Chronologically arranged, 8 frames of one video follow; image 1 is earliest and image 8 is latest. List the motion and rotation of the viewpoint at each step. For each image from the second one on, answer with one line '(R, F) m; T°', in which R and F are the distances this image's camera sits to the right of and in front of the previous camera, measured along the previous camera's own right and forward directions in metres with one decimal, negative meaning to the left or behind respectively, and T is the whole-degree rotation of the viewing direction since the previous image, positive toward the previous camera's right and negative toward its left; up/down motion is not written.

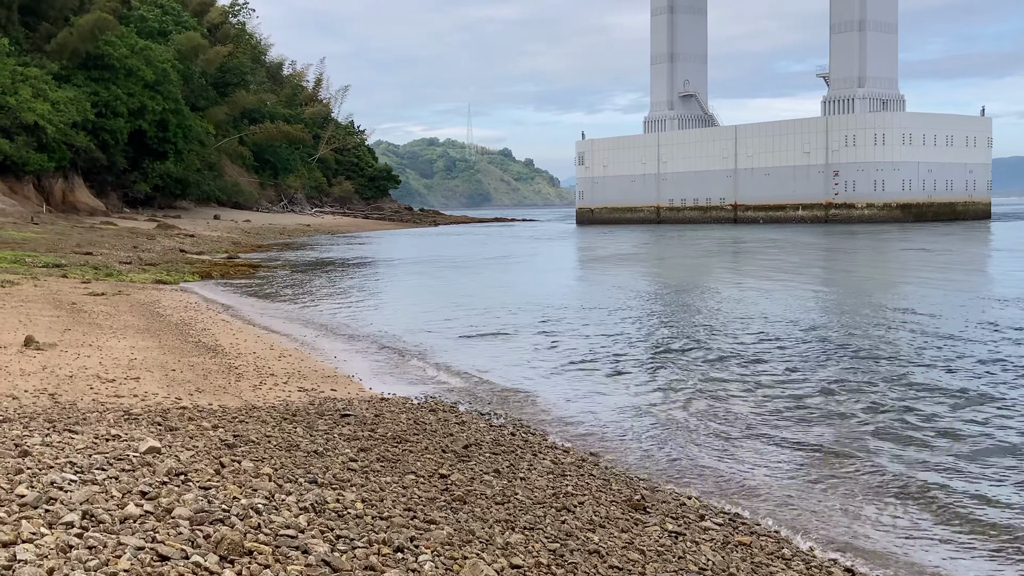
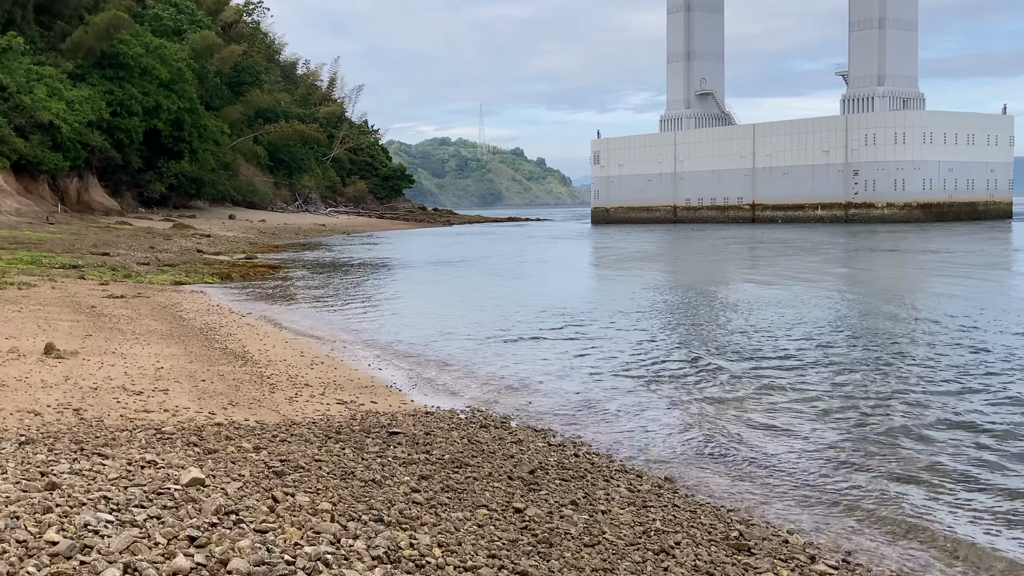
(-0.3, +0.4) m; -1°
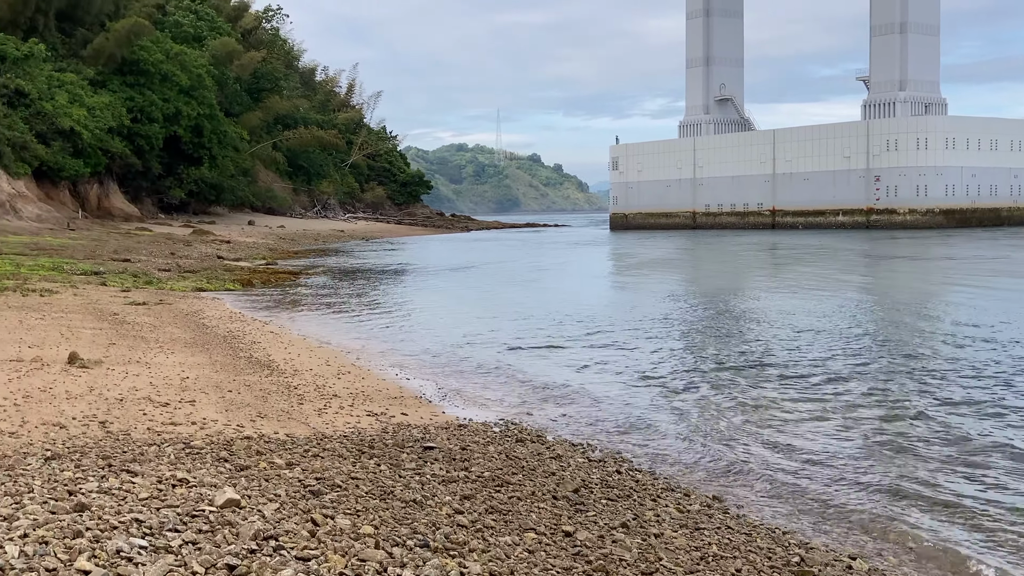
(-0.1, +0.2) m; -1°
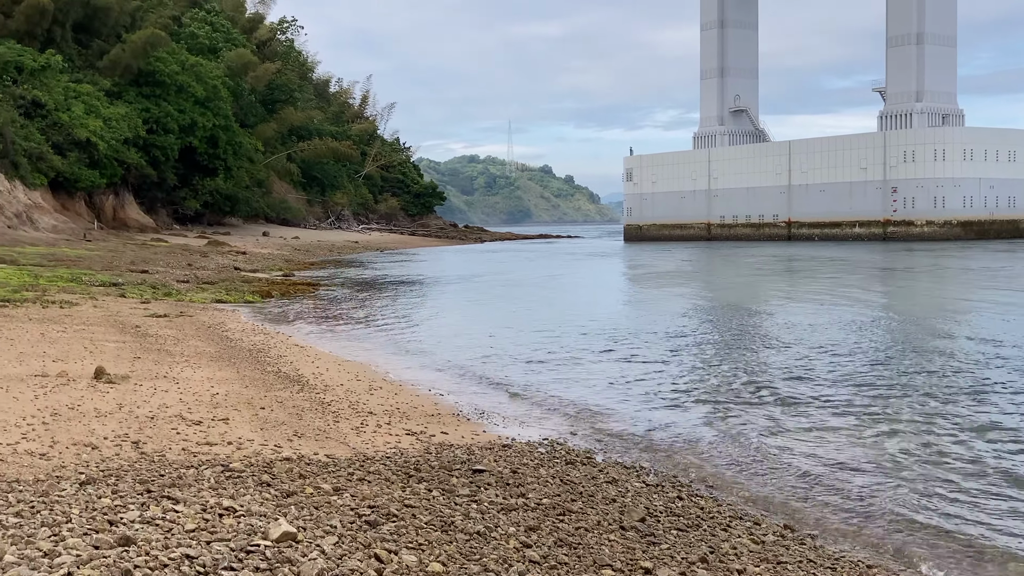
(-0.2, +0.2) m; -1°
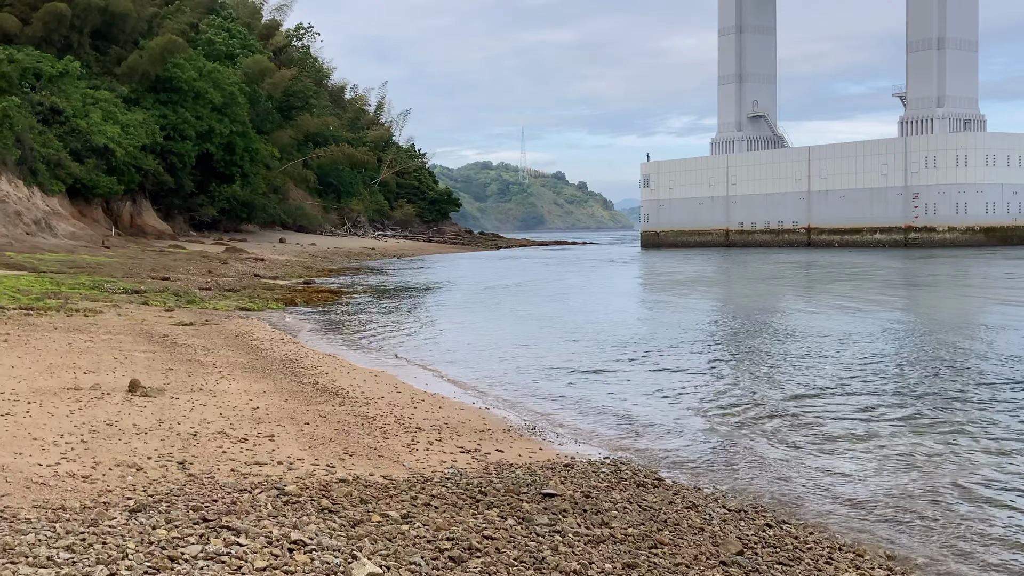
(-0.3, +0.3) m; -1°
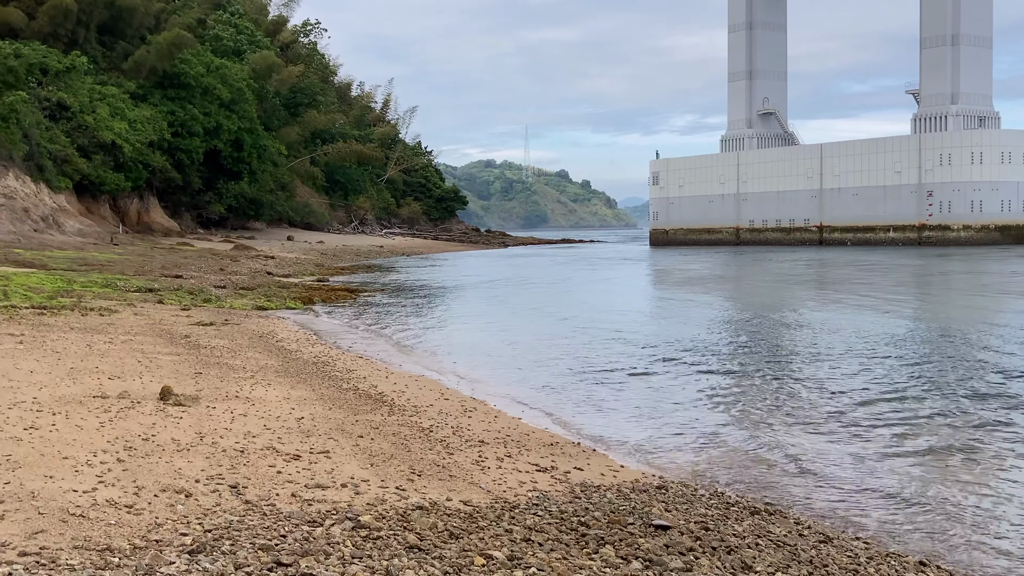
(-0.5, +0.5) m; 0°
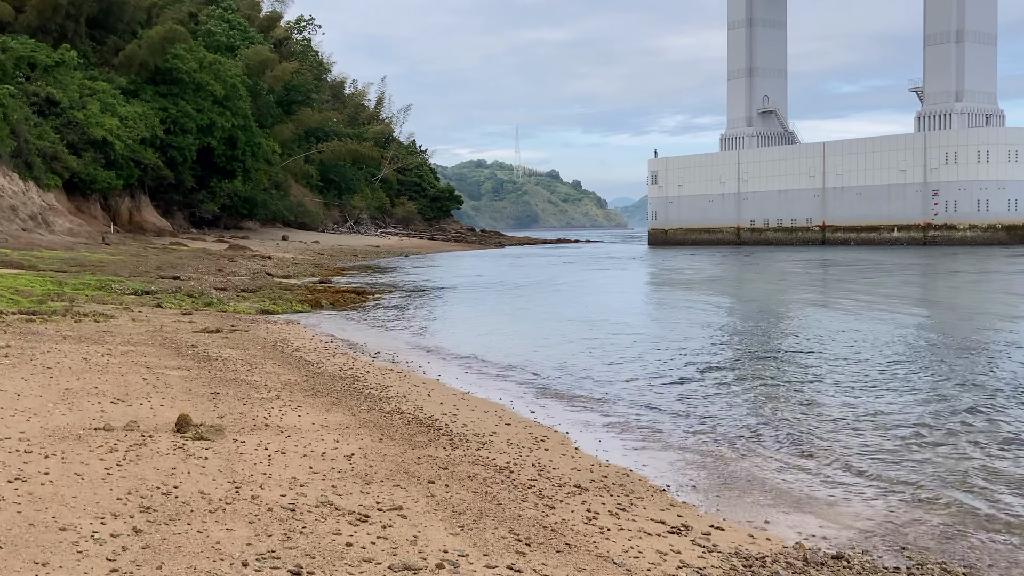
(-0.6, +1.0) m; +1°
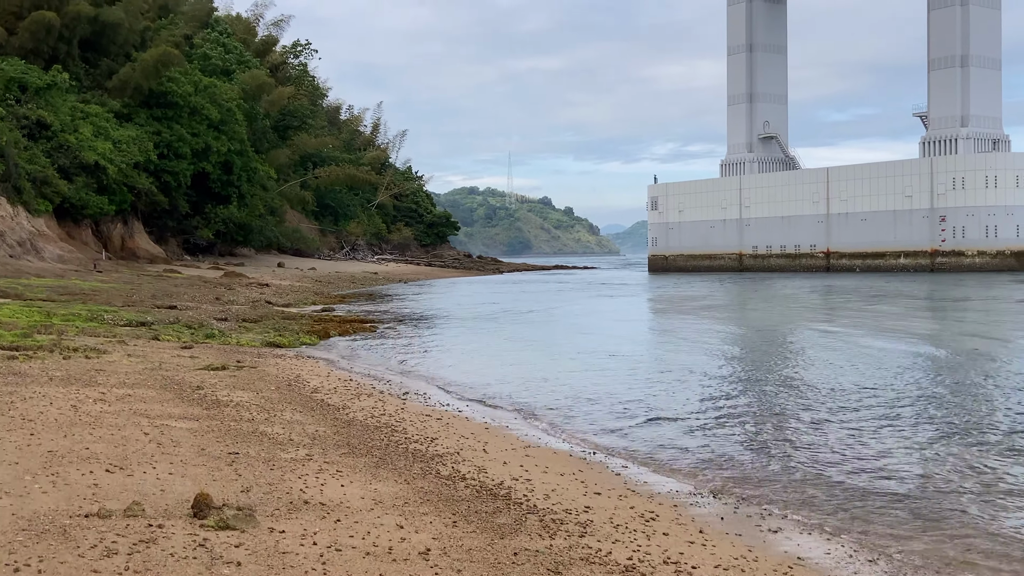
(-0.6, +1.1) m; +1°
